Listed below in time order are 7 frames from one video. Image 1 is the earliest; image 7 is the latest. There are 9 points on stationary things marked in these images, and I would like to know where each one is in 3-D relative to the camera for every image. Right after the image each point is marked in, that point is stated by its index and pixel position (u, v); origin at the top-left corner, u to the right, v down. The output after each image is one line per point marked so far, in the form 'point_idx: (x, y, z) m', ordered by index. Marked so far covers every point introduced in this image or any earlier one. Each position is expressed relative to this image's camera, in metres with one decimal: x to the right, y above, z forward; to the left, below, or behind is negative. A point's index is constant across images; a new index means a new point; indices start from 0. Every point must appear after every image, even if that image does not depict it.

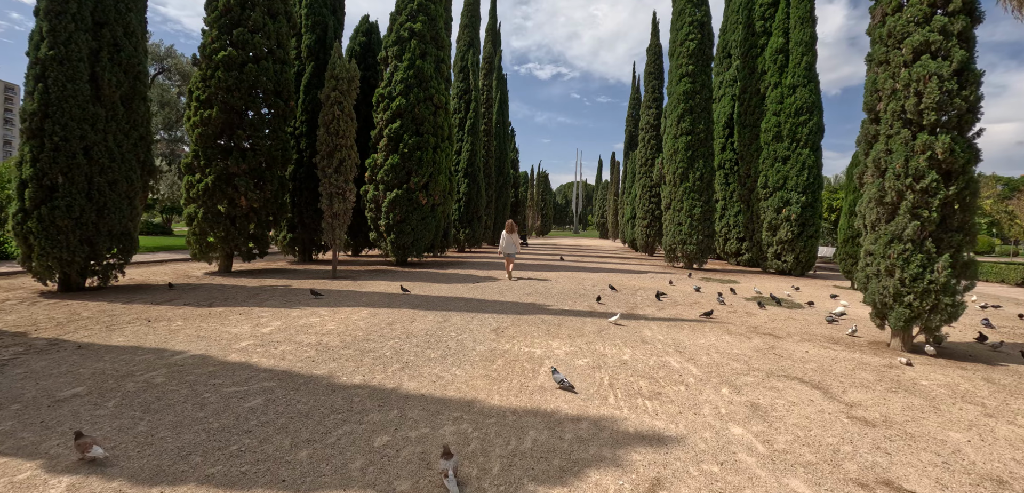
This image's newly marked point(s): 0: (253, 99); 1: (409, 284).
0: (-7.3, +4.2, +13.1) m
1: (-2.4, -0.9, +10.6) m
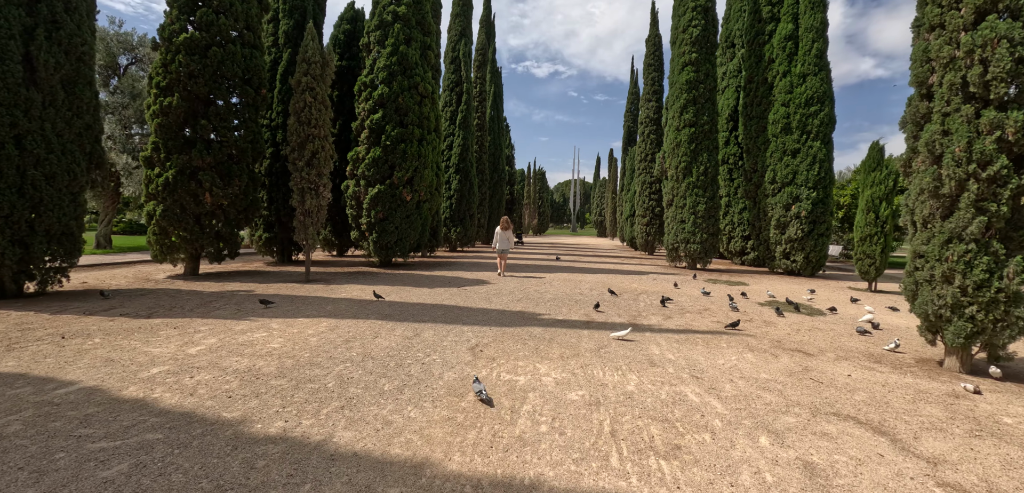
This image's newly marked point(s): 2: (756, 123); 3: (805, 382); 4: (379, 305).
0: (-7.6, +4.1, +12.0) m
1: (-2.6, -0.9, +9.5) m
2: (+8.9, +4.5, +17.0) m
3: (+2.9, -1.3, +4.6) m
4: (-2.2, -1.0, +7.8) m
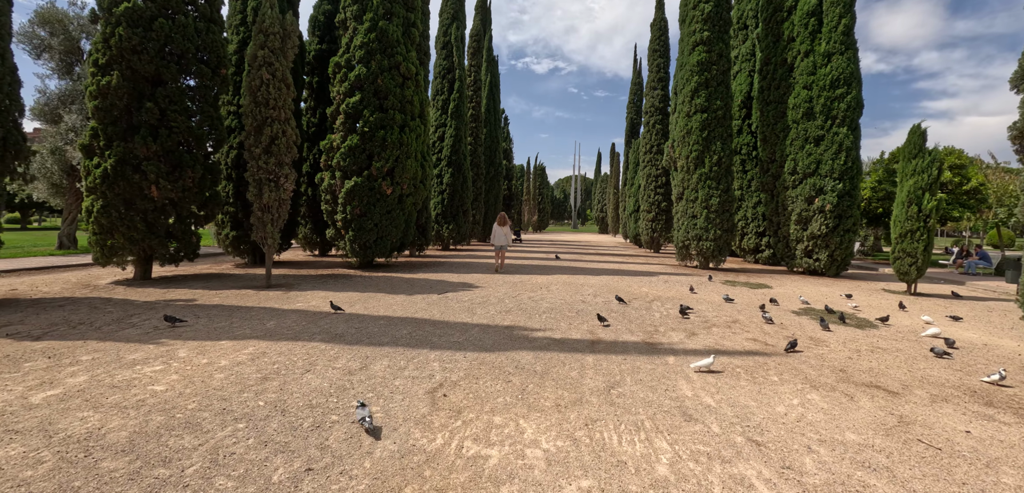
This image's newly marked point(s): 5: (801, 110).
0: (-7.8, +4.1, +10.5) m
1: (-2.8, -0.9, +8.1) m
2: (+8.8, +4.6, +15.5) m
3: (+2.7, -1.3, +3.1) m
4: (-2.4, -1.0, +6.4) m
5: (+9.1, +4.3, +14.6) m
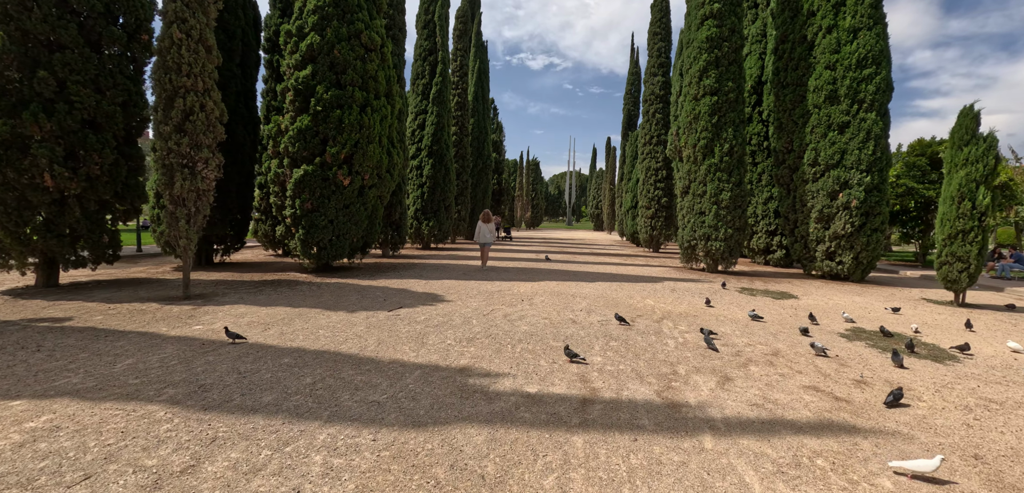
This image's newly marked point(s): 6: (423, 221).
0: (-8.2, +4.1, +8.6) m
1: (-3.2, -0.9, +6.2) m
2: (+8.3, +4.6, +13.7) m
3: (+2.4, -1.4, +1.4) m
4: (-2.8, -1.1, +4.5) m
5: (+8.6, +4.2, +12.8) m
6: (-3.5, +1.0, +18.5) m
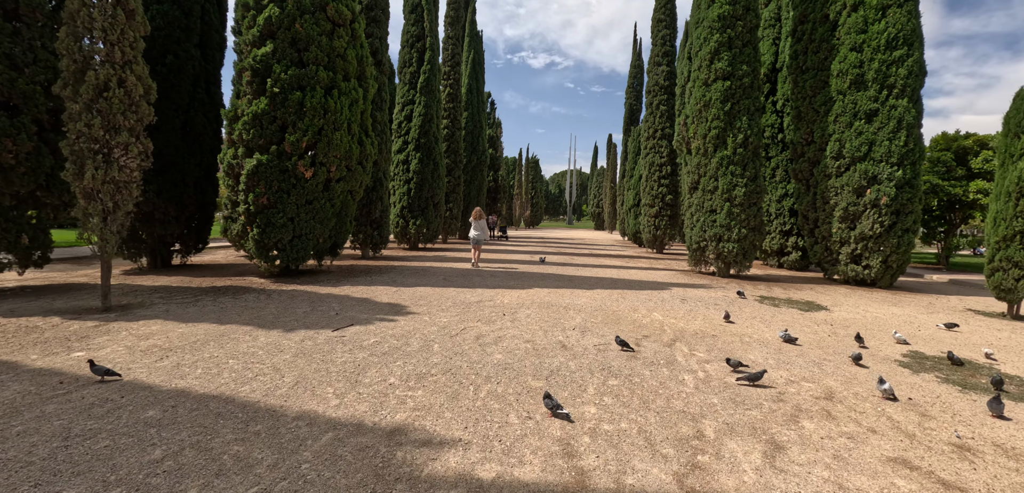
0: (-8.5, +4.1, +7.3) m
1: (-3.5, -1.0, +5.0) m
2: (+8.0, +4.5, +12.4) m
3: (+2.1, -1.5, +0.1) m
4: (-3.1, -1.1, +3.3) m
5: (+8.4, +4.2, +11.5) m
6: (-3.8, +1.0, +17.2) m
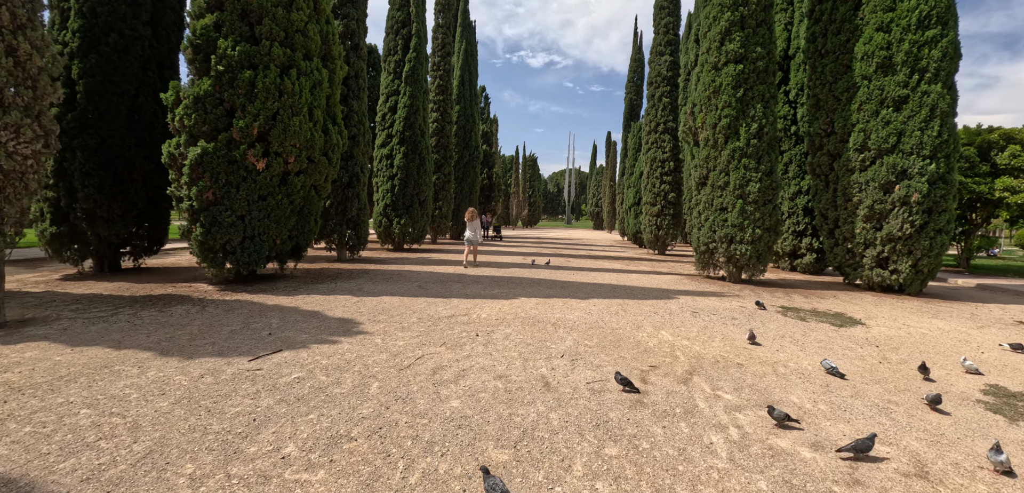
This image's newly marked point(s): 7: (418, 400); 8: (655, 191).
0: (-8.7, +4.1, +6.1) m
1: (-3.8, -1.0, +3.8) m
2: (+7.8, +4.5, +11.3) m
3: (+1.8, -1.6, -1.1) m
4: (-3.4, -1.2, +2.1) m
5: (+8.1, +4.1, +10.4) m
6: (-4.1, +1.0, +16.1) m
7: (-0.7, -1.1, +3.3) m
8: (+5.4, +2.1, +17.5) m
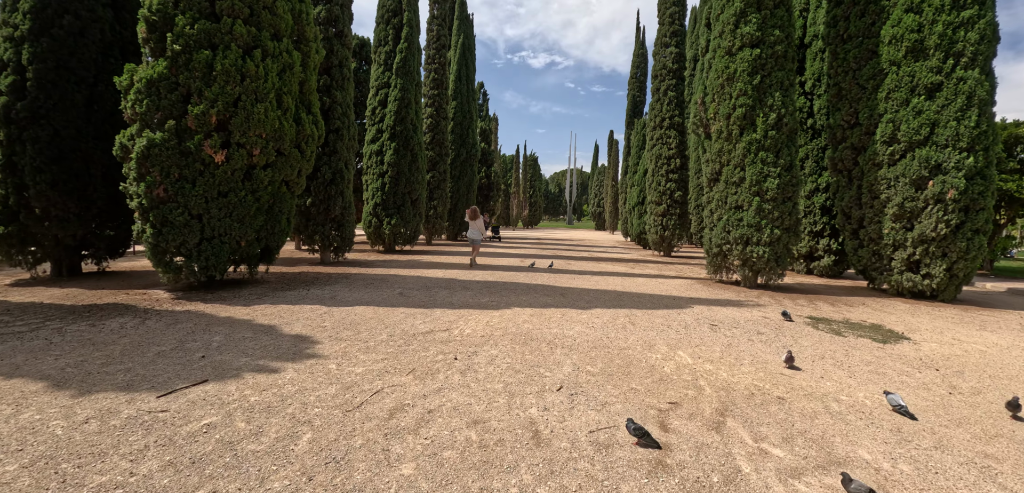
0: (-8.8, +4.0, +5.3) m
1: (-3.9, -1.0, +2.9) m
2: (+7.7, +4.4, +10.4) m
3: (+1.6, -1.6, -2.0) m
4: (-3.5, -1.2, +1.2) m
5: (+8.0, +4.1, +9.5) m
6: (-4.2, +0.9, +15.2) m
7: (-0.8, -1.1, +2.4) m
8: (+5.3, +2.0, +16.6) m
